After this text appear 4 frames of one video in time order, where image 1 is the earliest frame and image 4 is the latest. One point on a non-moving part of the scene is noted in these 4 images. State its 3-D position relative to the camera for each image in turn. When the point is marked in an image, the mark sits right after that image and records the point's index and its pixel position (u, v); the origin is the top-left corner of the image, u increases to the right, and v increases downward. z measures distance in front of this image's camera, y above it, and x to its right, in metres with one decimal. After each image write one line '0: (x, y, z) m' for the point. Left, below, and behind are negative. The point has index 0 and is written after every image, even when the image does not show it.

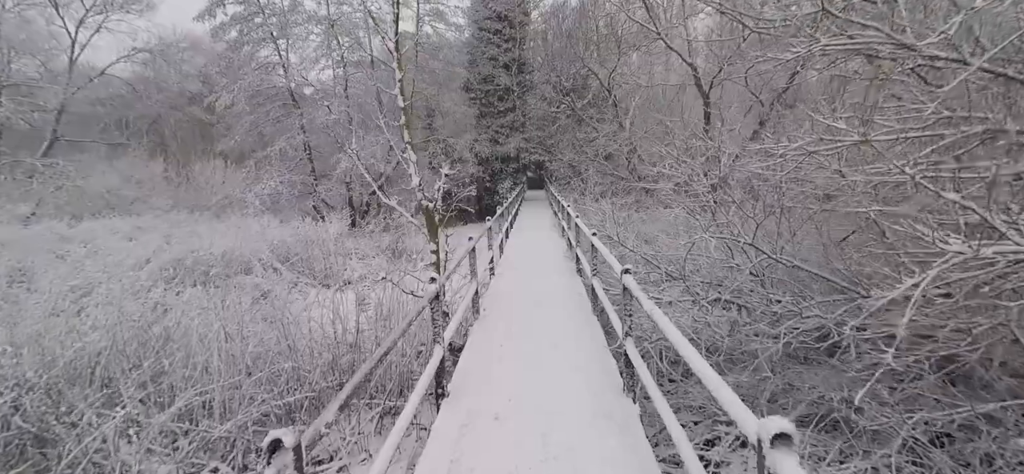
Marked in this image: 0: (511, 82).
0: (0.0, +6.5, +18.3) m
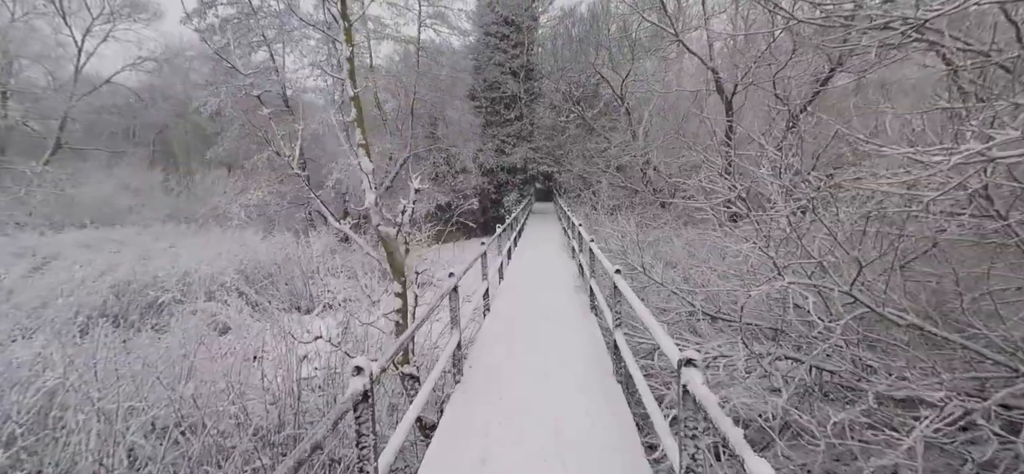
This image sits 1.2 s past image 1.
0: (+0.3, +5.9, +17.6) m
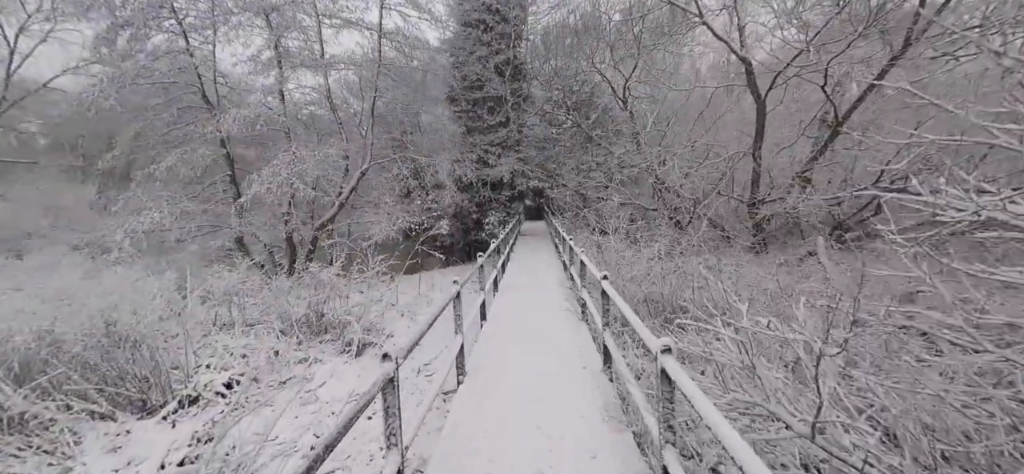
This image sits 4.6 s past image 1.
0: (-0.2, +5.0, +15.2) m
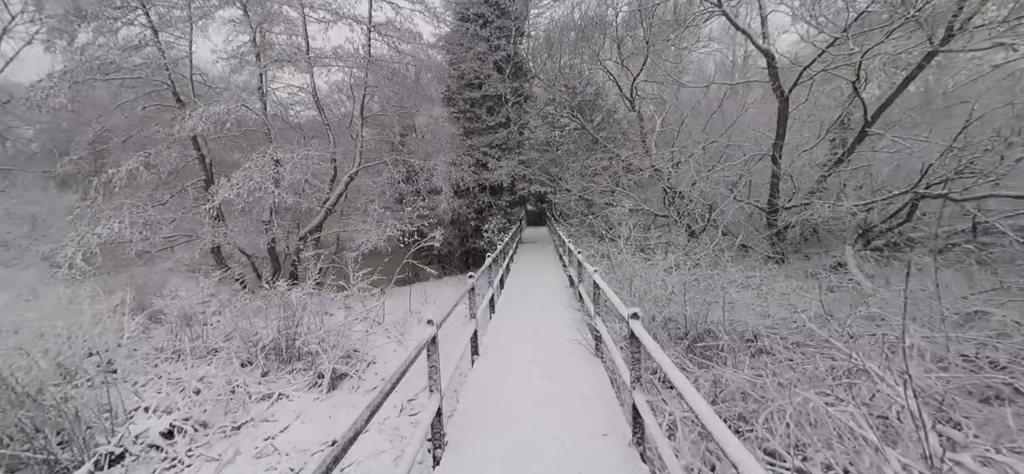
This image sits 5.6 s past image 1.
0: (-0.2, +4.8, +14.5) m
